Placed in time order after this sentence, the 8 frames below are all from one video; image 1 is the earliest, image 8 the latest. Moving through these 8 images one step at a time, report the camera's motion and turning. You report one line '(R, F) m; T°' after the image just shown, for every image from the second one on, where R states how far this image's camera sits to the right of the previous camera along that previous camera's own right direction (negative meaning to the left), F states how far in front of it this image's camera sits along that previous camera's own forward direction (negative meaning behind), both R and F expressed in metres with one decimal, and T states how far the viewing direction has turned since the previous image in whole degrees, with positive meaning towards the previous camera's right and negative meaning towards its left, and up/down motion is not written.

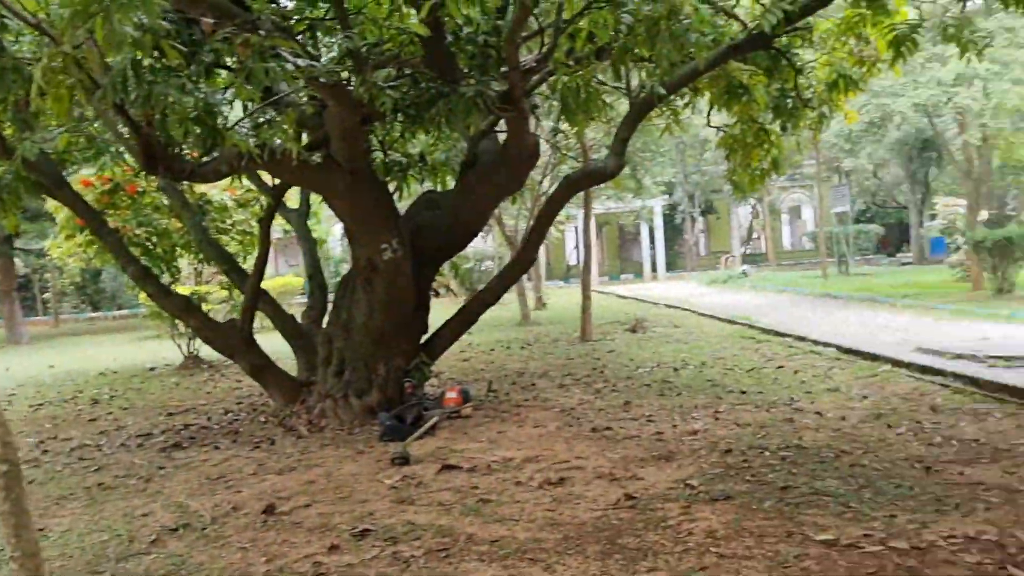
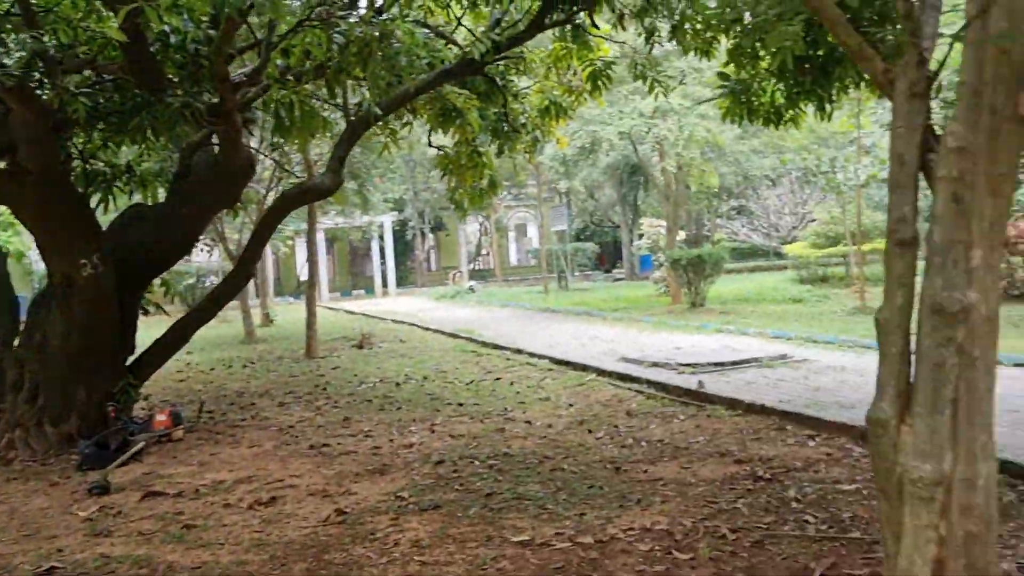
(+0.1, -0.1) m; +16°
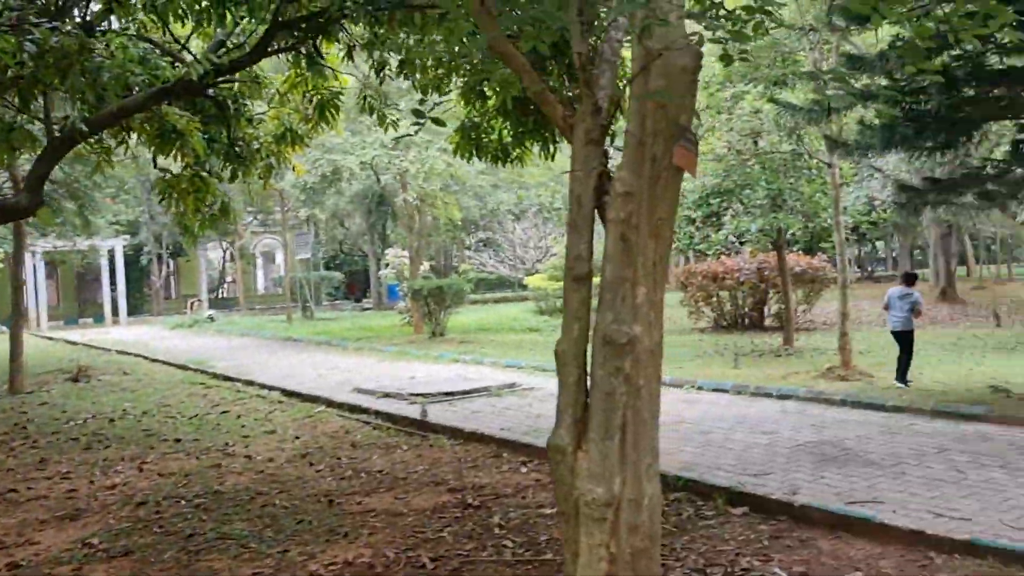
(+0.2, 0.0) m; +15°
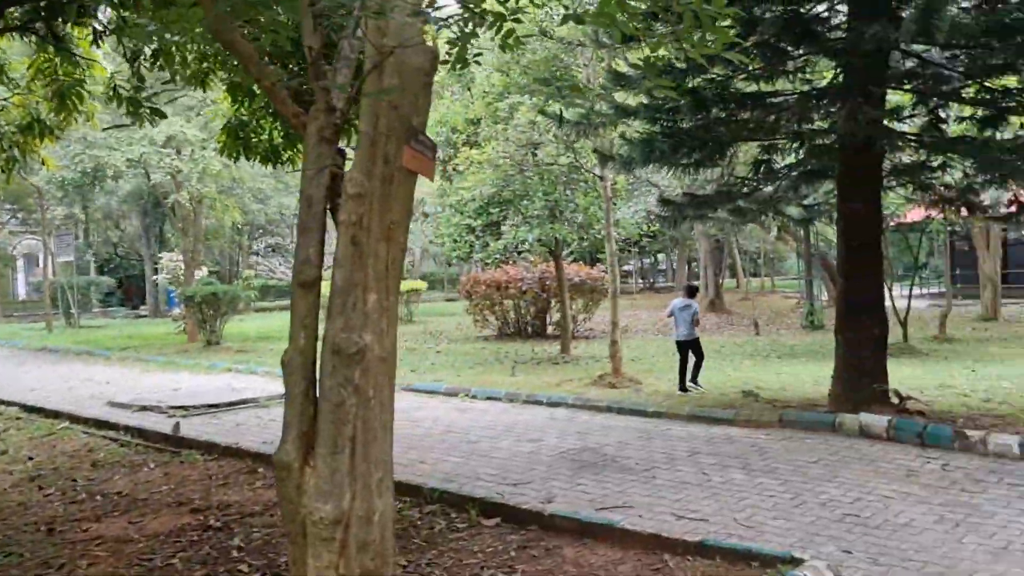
(+0.2, +0.1) m; +12°
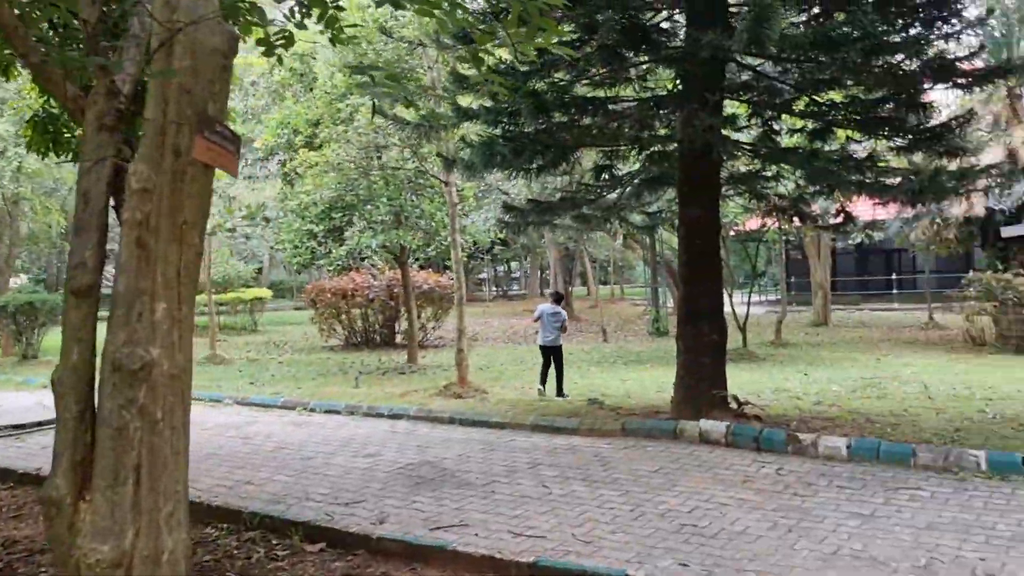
(+0.1, +0.2) m; +9°
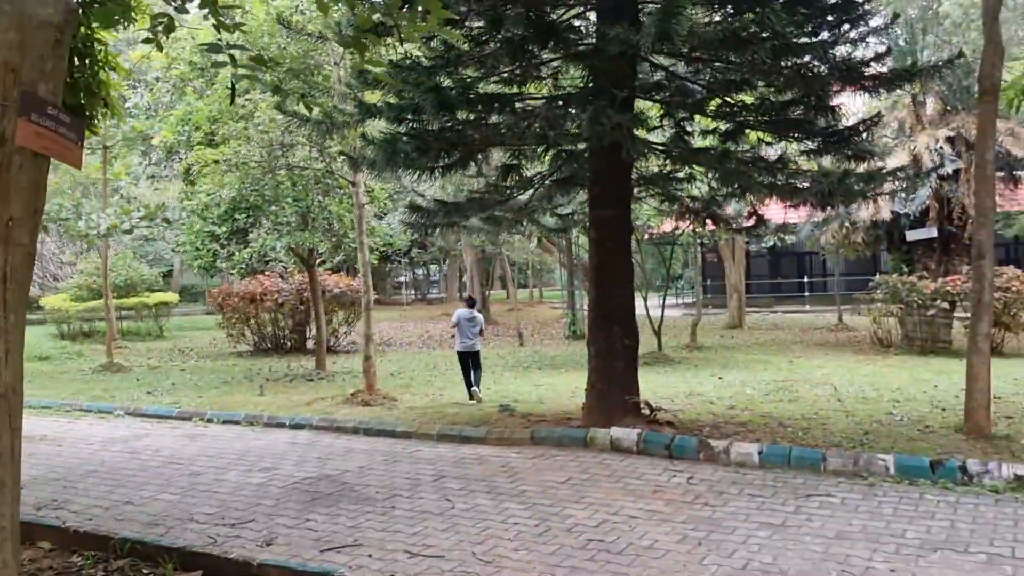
(+0.1, +0.2) m; +5°
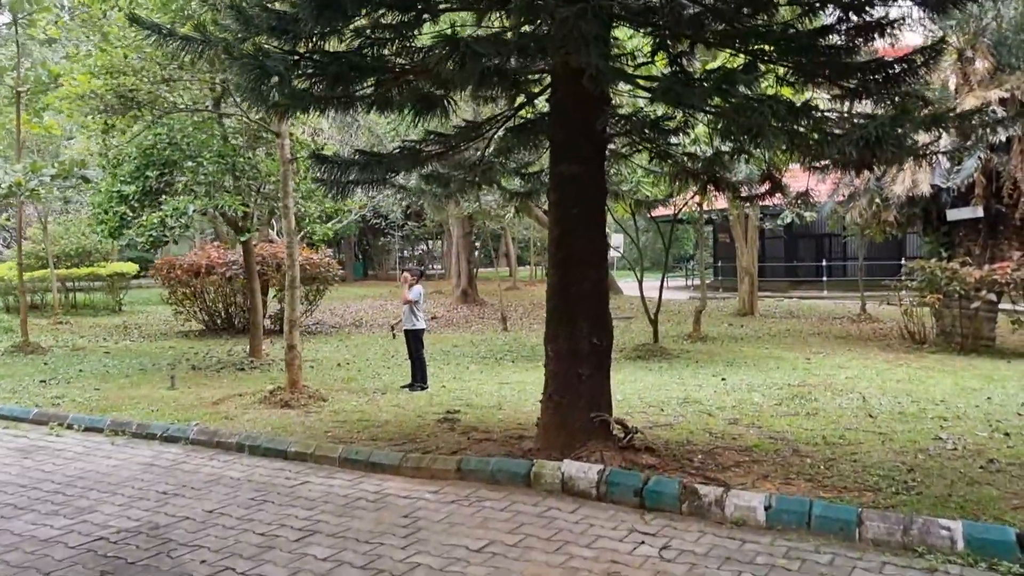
(+0.4, +1.7) m; -1°
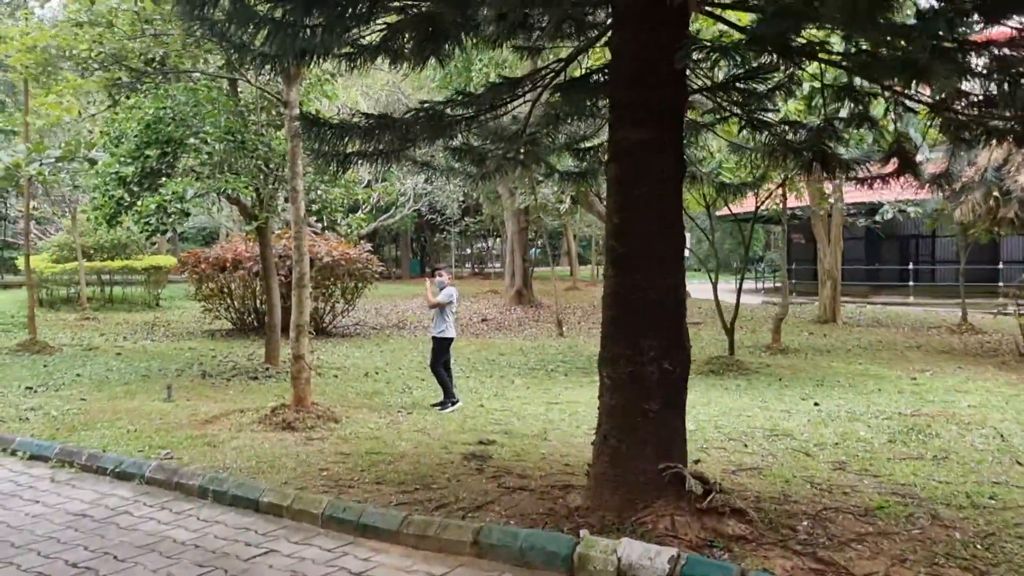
(+0.1, +1.3) m; -4°
